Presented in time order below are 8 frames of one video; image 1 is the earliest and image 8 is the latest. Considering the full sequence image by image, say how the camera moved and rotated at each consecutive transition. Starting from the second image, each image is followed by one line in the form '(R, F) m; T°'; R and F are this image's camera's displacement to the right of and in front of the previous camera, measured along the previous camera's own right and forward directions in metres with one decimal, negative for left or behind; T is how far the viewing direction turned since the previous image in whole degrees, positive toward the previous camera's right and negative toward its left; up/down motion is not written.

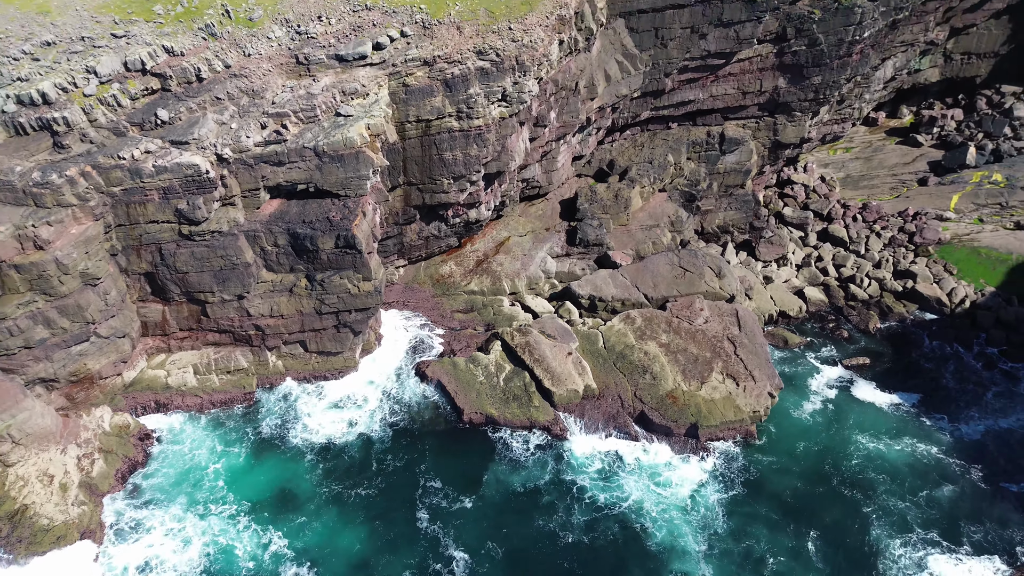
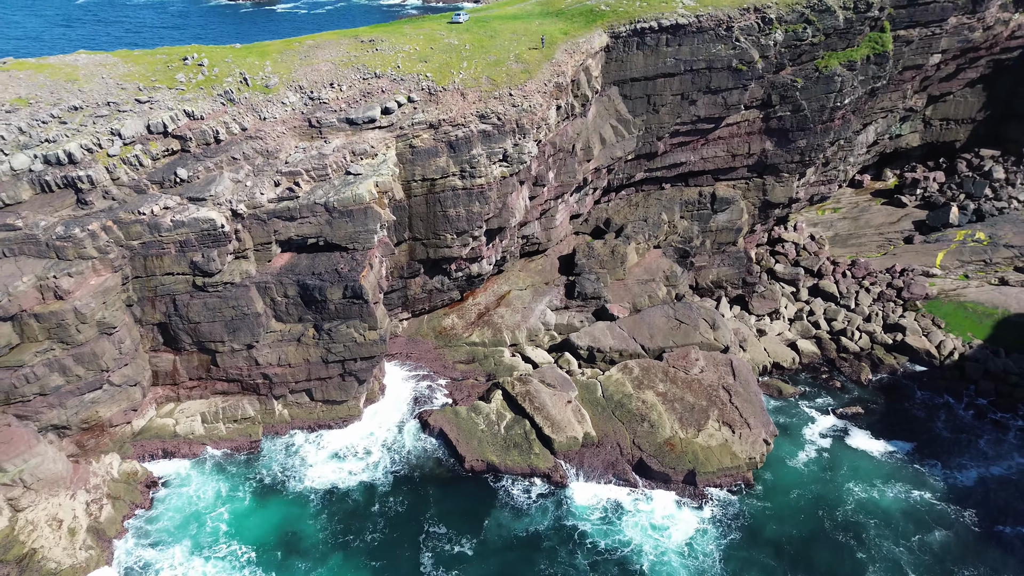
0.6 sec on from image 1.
(-0.1, -0.7) m; 0°
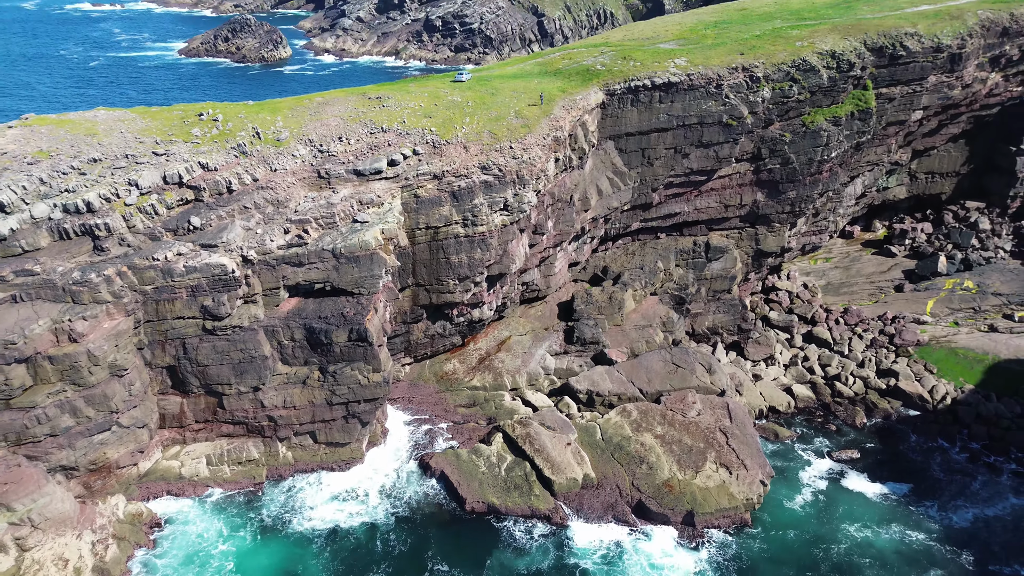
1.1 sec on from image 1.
(-0.1, -0.7) m; 0°
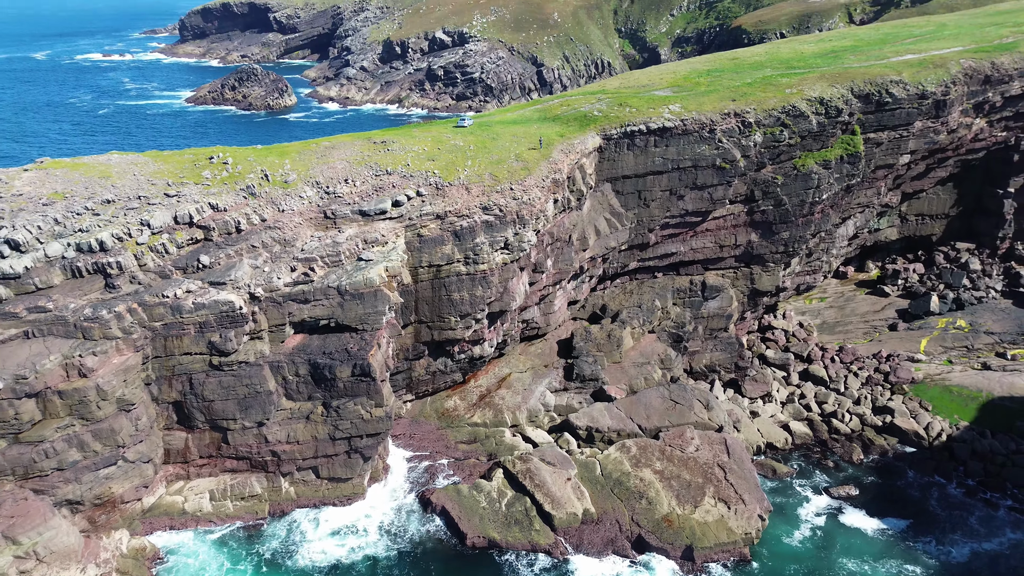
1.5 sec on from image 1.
(-0.1, -0.6) m; 0°
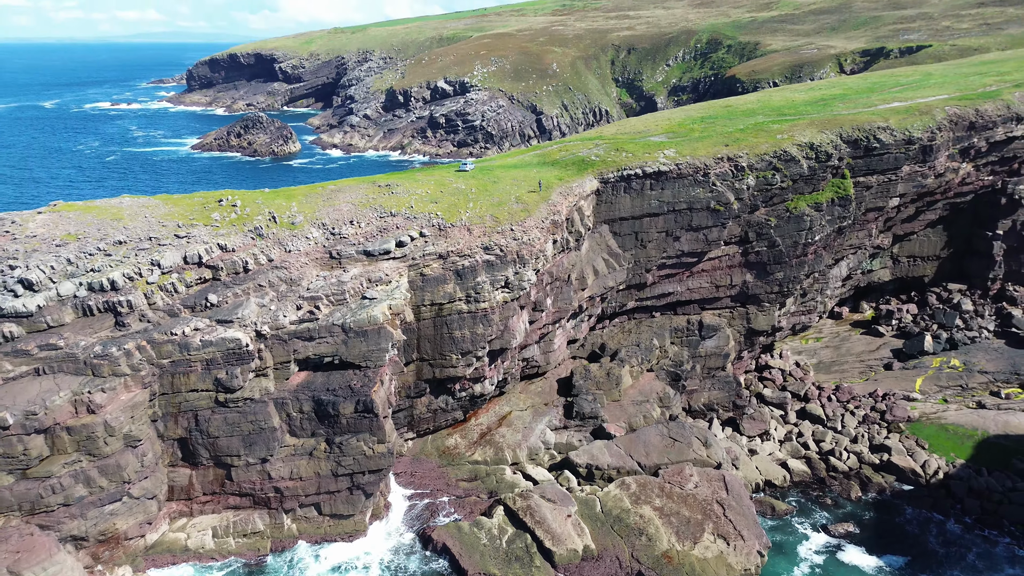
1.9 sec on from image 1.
(-0.1, -0.6) m; 0°
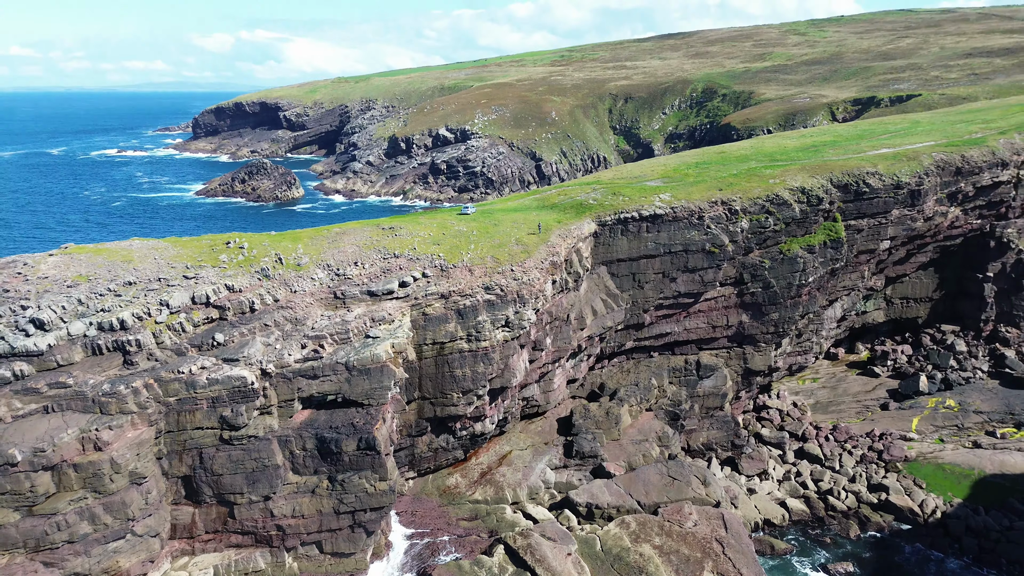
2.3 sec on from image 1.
(-0.1, -0.7) m; 0°
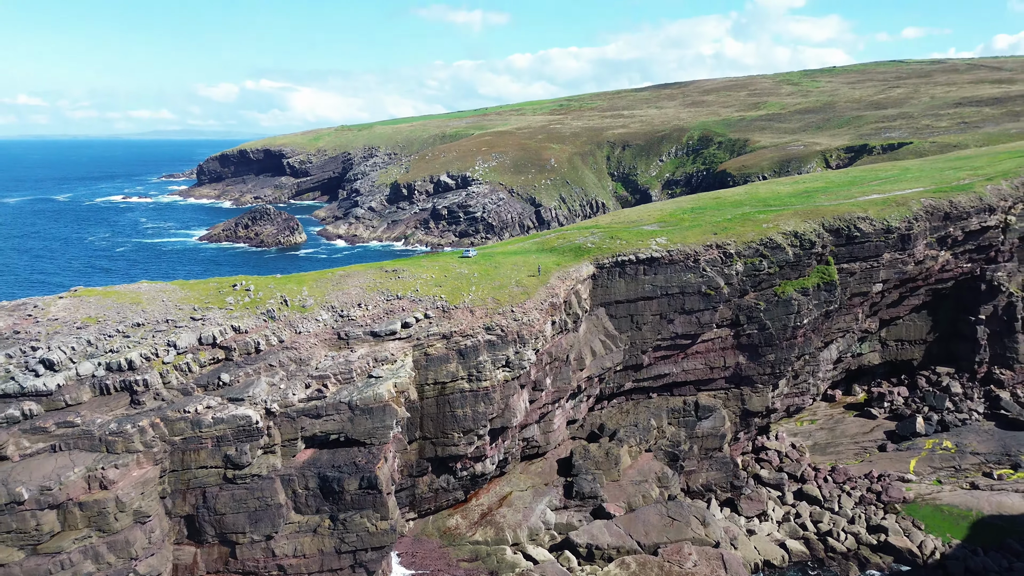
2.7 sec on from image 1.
(-0.1, -0.8) m; 0°
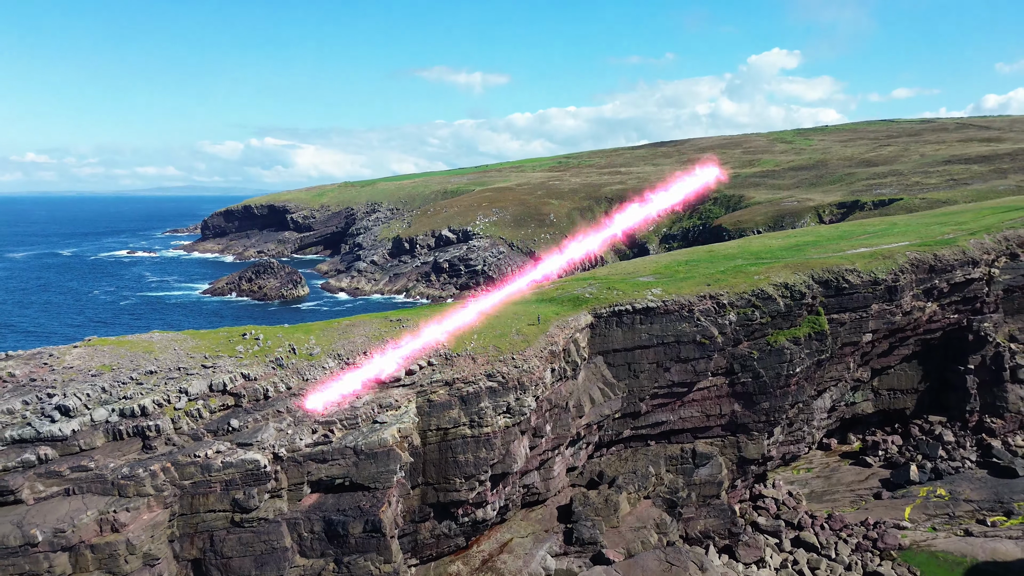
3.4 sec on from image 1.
(-0.1, -1.3) m; 0°
